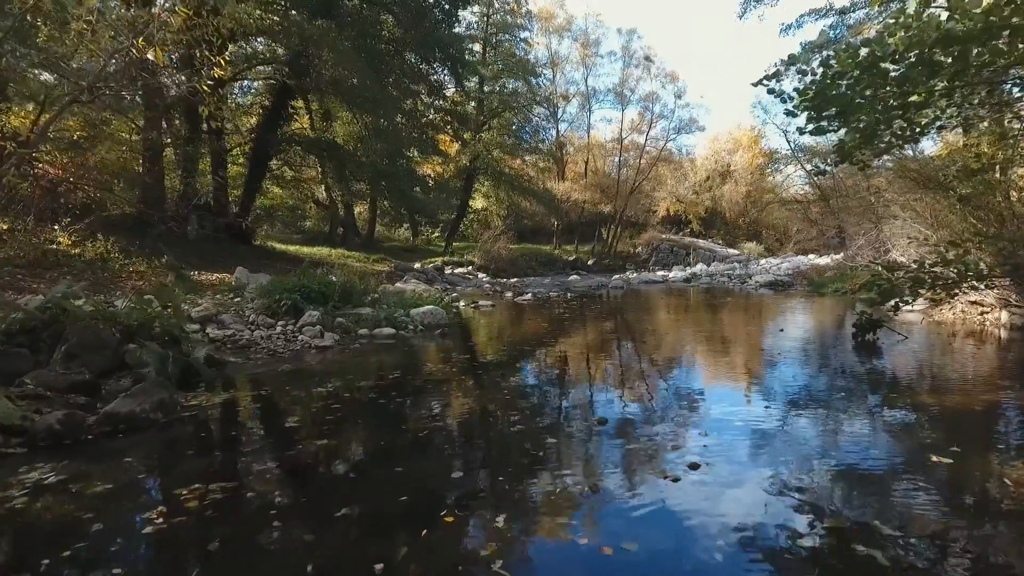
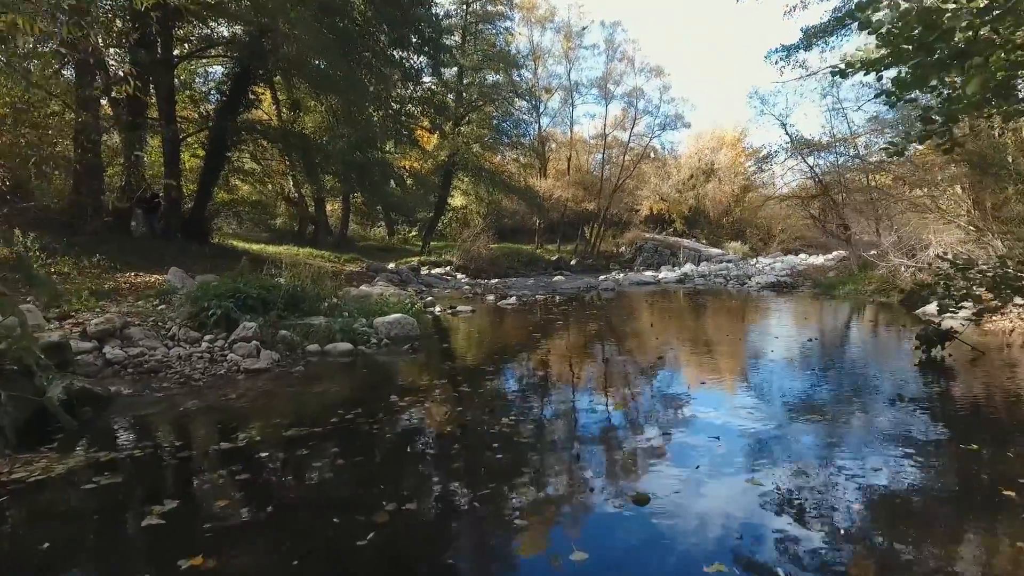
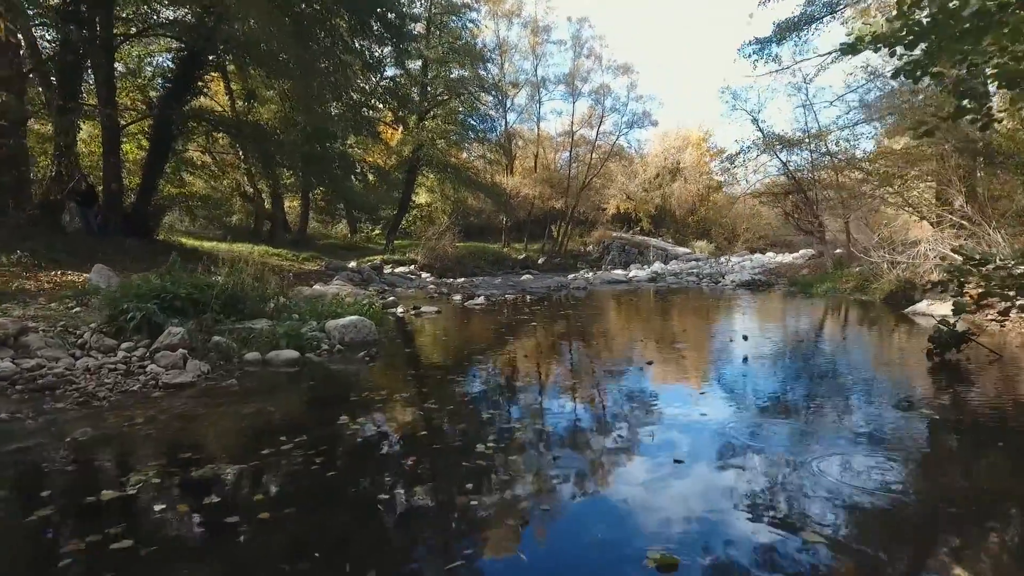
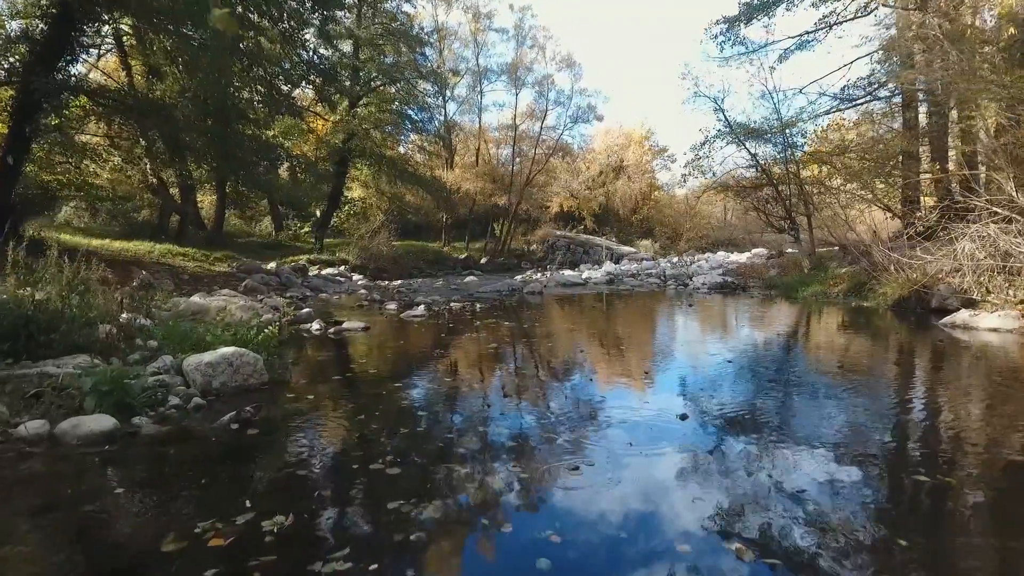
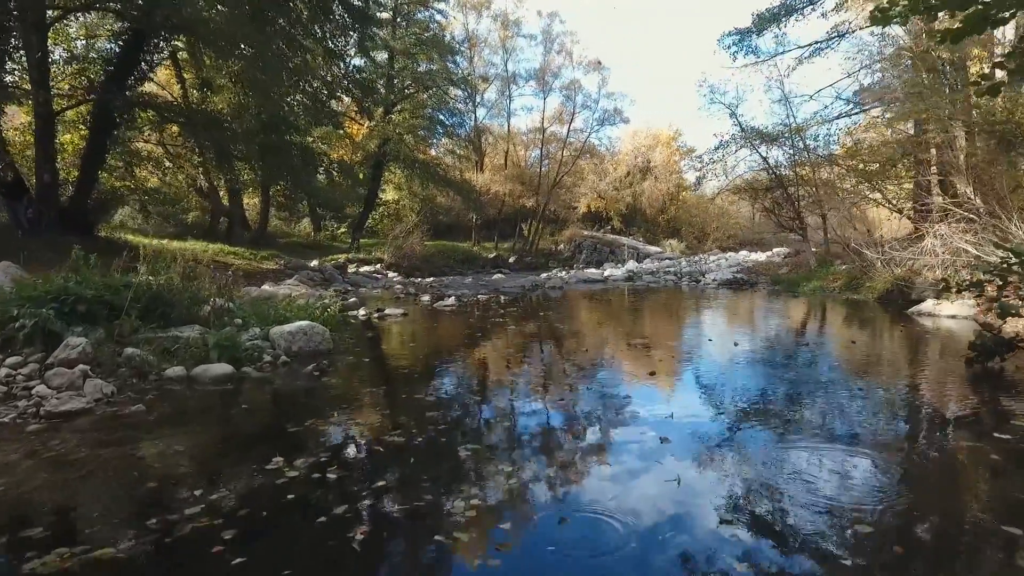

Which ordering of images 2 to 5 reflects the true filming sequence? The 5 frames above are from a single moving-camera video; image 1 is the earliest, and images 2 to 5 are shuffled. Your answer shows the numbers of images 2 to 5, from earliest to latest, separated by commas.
2, 3, 5, 4
